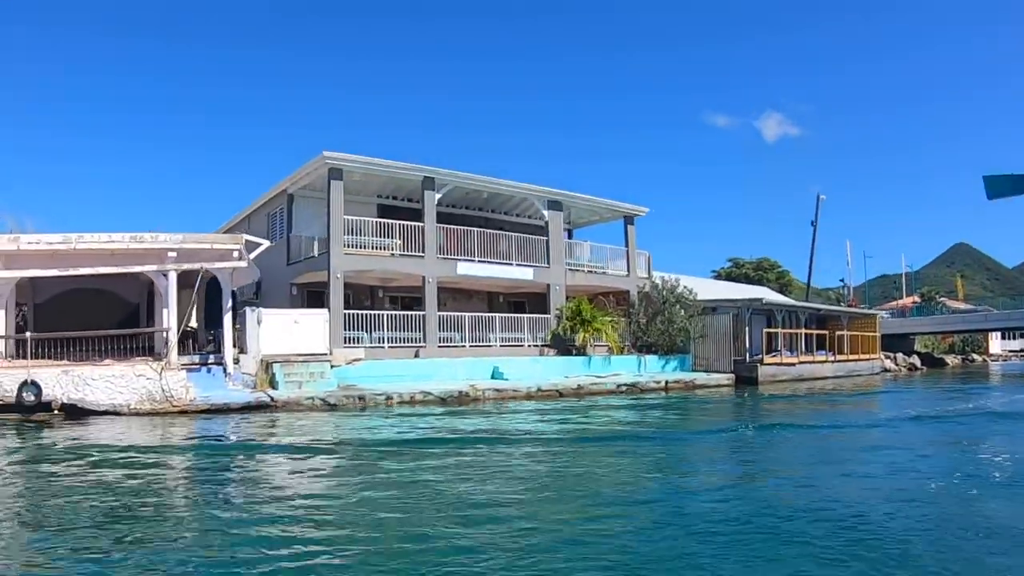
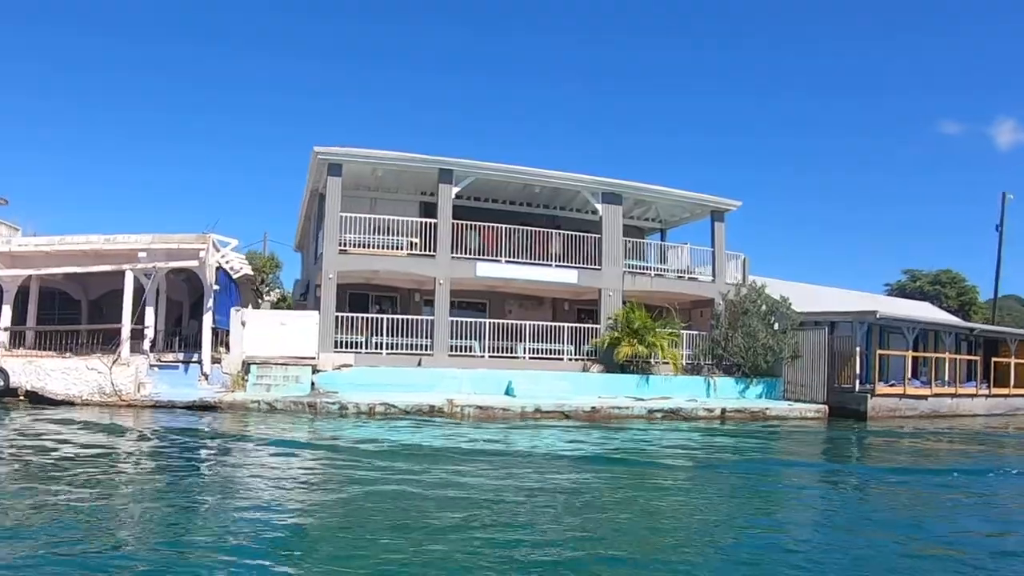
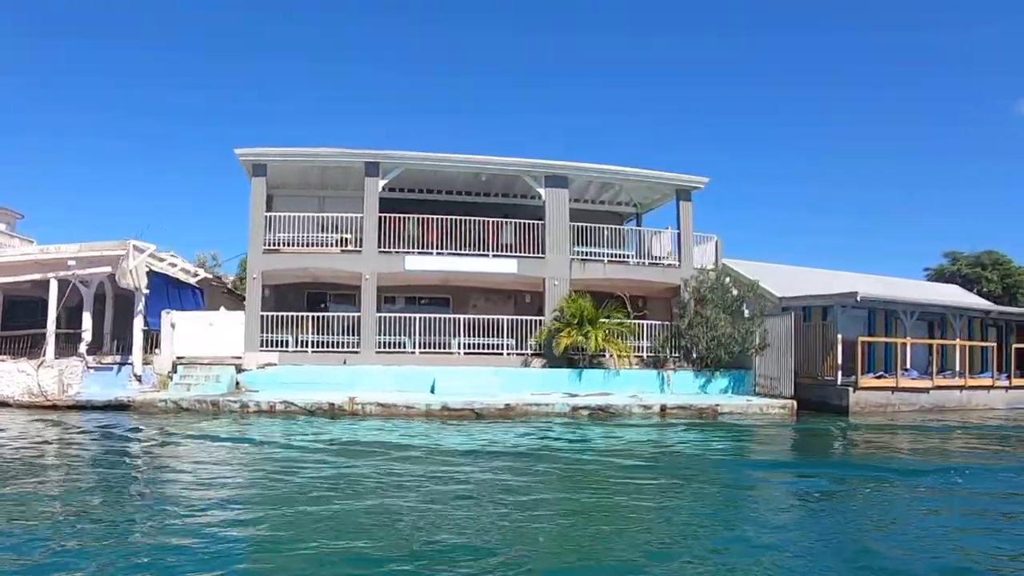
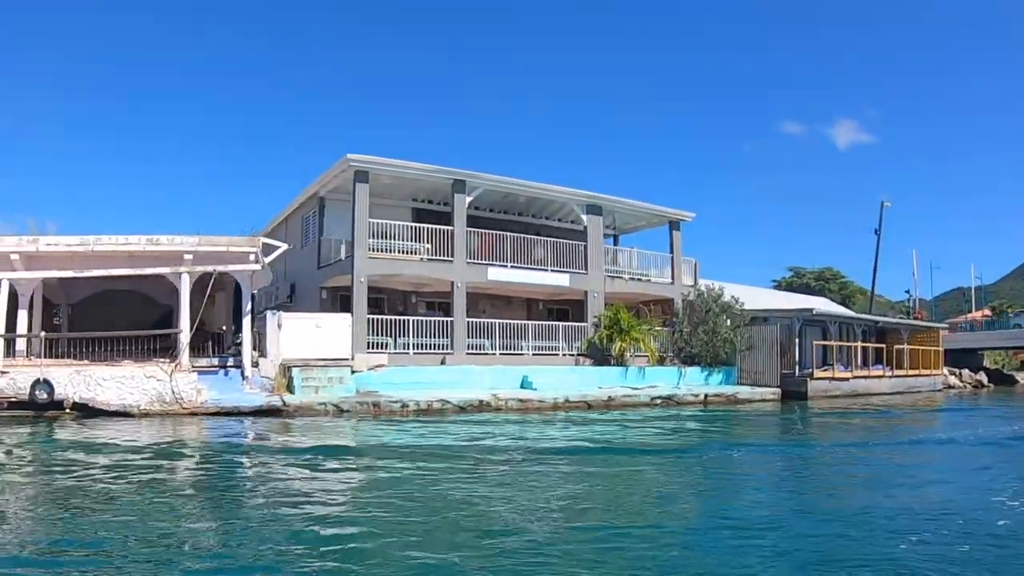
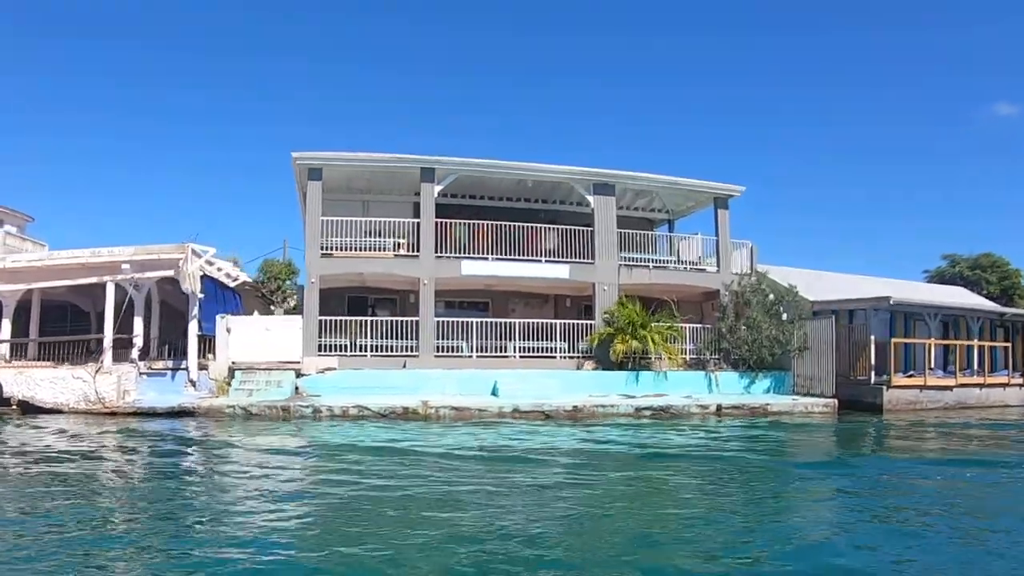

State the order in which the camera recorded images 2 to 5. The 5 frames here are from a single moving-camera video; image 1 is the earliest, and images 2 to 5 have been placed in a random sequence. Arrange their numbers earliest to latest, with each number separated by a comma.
4, 2, 5, 3
